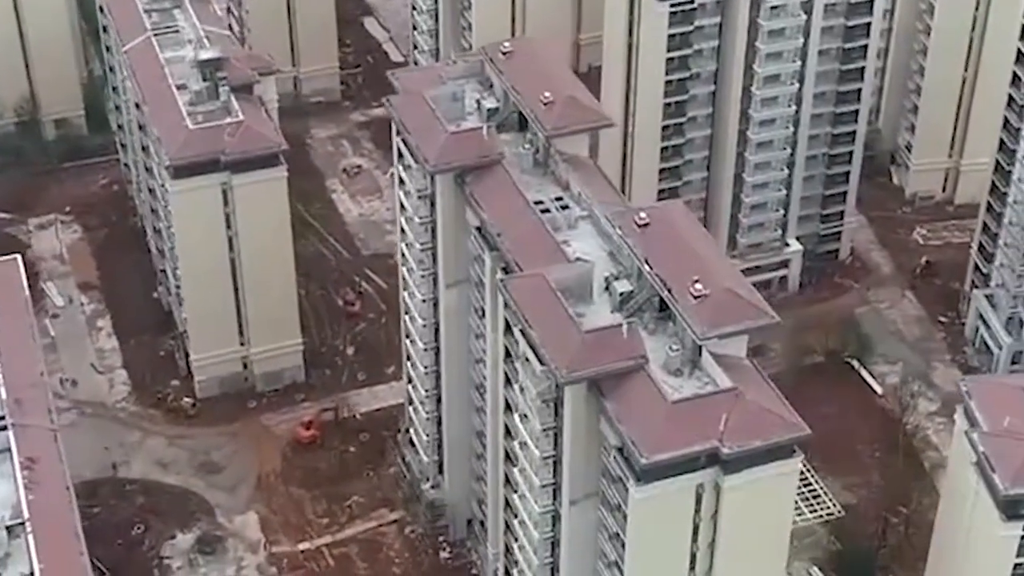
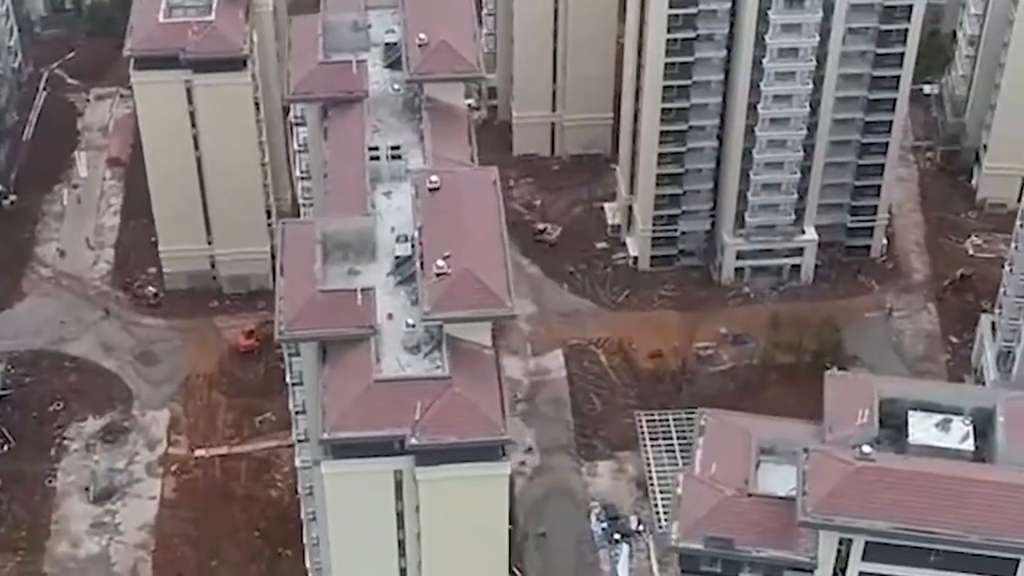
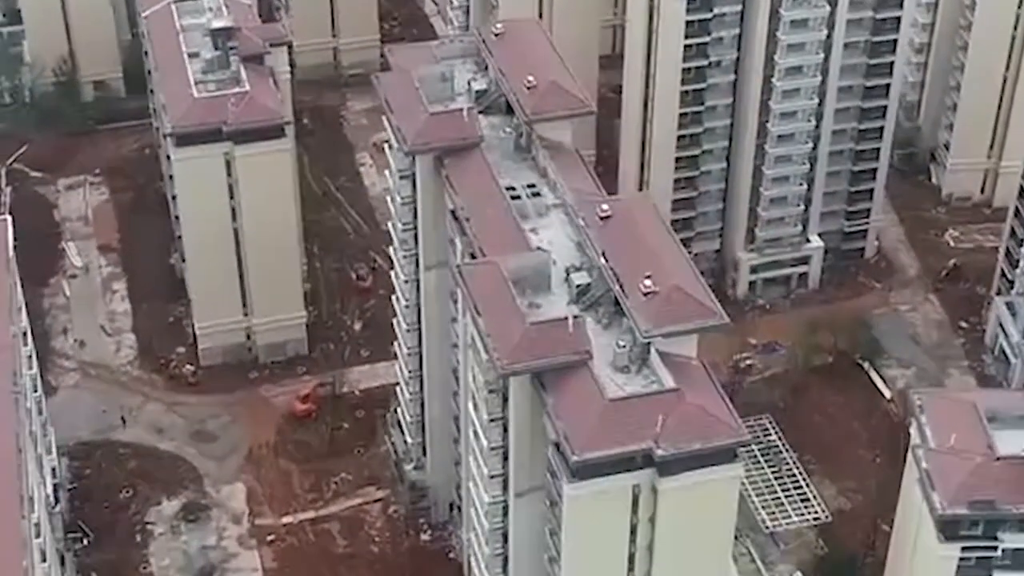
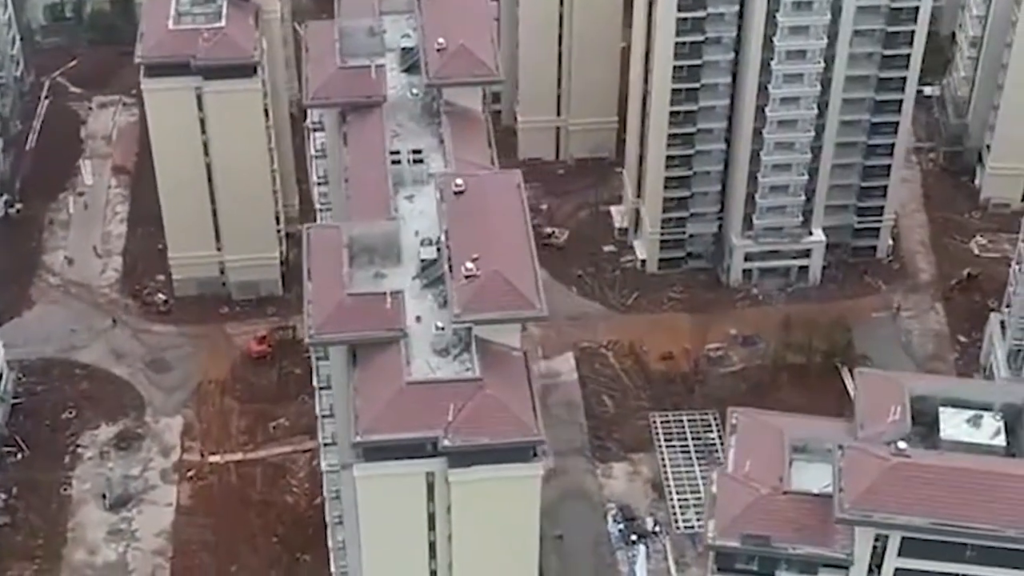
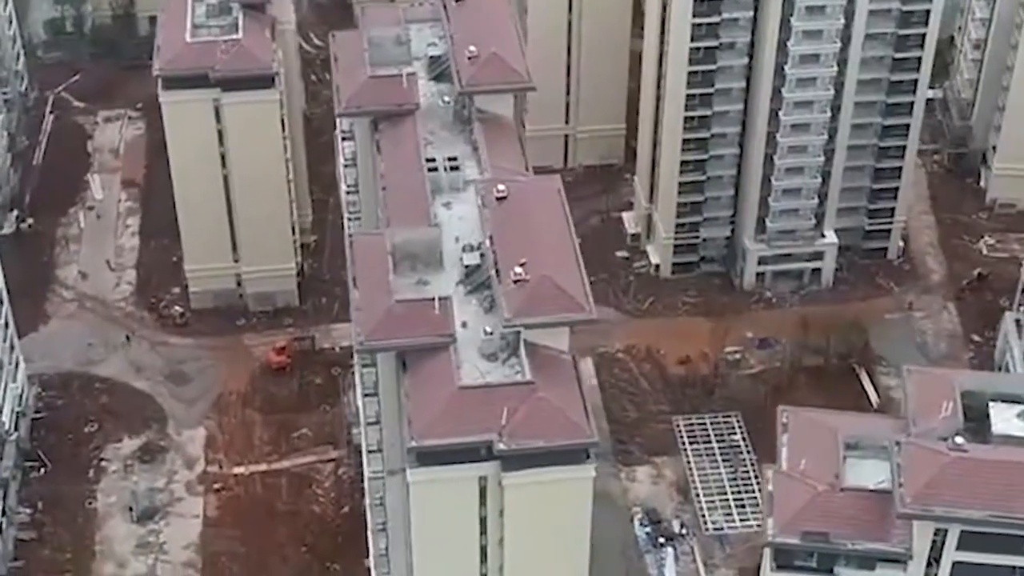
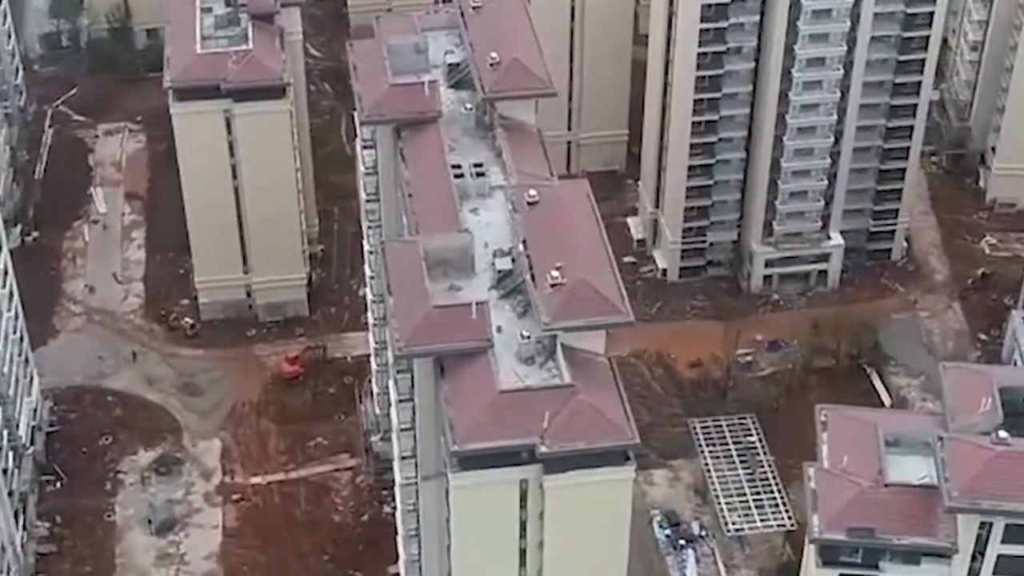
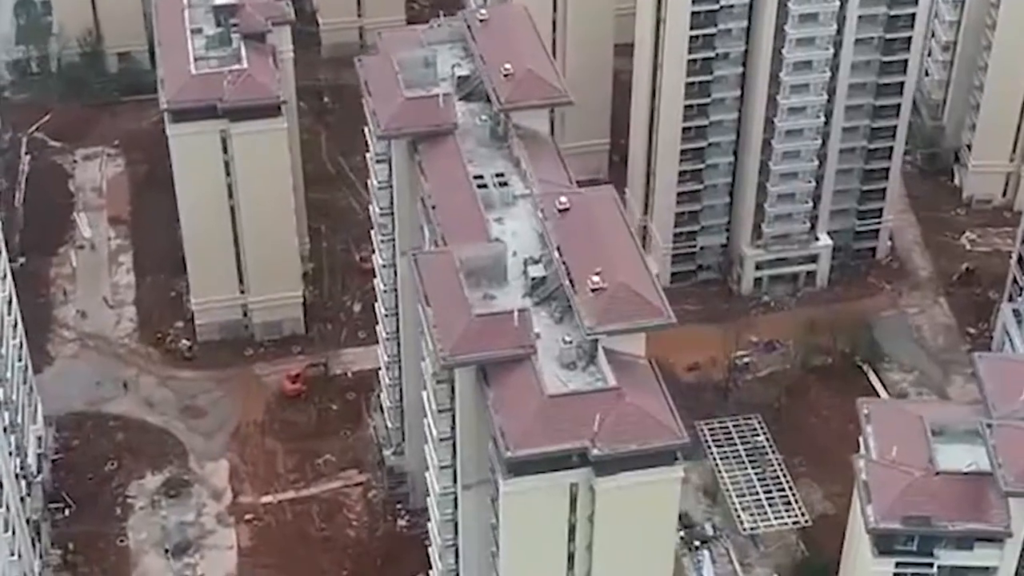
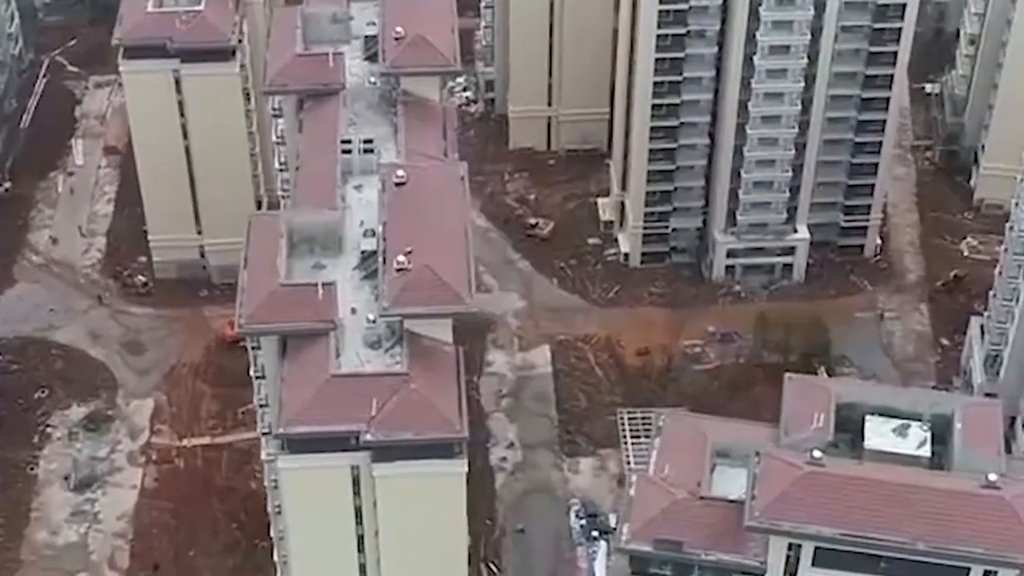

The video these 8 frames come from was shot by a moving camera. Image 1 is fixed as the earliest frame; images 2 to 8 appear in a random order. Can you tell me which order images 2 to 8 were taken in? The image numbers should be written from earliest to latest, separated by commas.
3, 7, 6, 5, 4, 2, 8
